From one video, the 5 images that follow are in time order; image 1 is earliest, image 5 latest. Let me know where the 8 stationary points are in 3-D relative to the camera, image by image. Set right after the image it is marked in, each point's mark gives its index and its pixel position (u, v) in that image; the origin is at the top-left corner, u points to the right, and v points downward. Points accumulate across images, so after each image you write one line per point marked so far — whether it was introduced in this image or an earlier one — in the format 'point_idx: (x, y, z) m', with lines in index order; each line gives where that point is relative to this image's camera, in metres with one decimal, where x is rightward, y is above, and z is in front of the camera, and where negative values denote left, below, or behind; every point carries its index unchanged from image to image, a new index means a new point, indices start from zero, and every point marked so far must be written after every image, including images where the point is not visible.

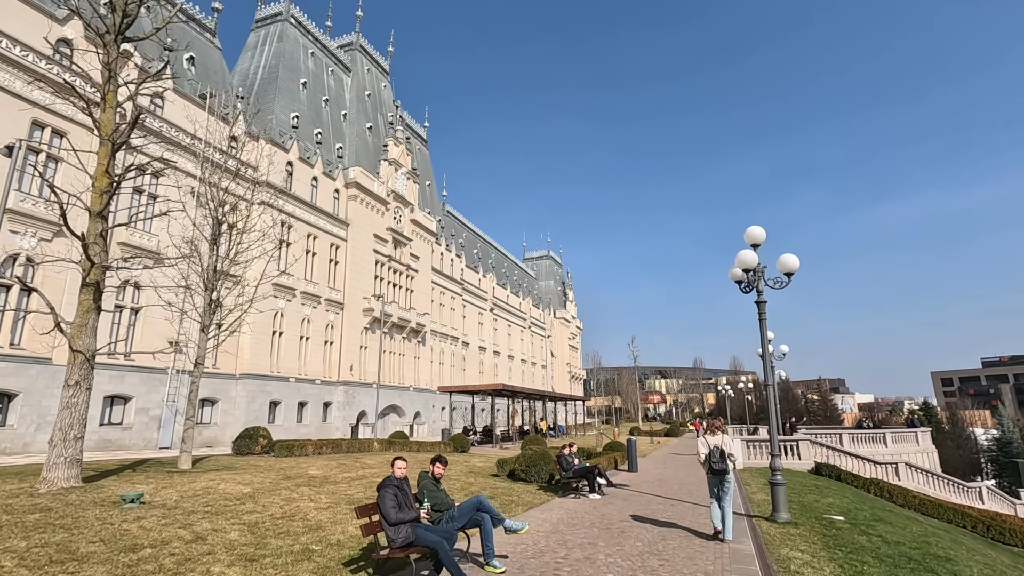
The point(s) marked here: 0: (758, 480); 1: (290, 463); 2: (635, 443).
0: (+7.5, -5.9, +15.9) m
1: (-5.8, -4.5, +13.5) m
2: (+3.9, -4.9, +16.9) m
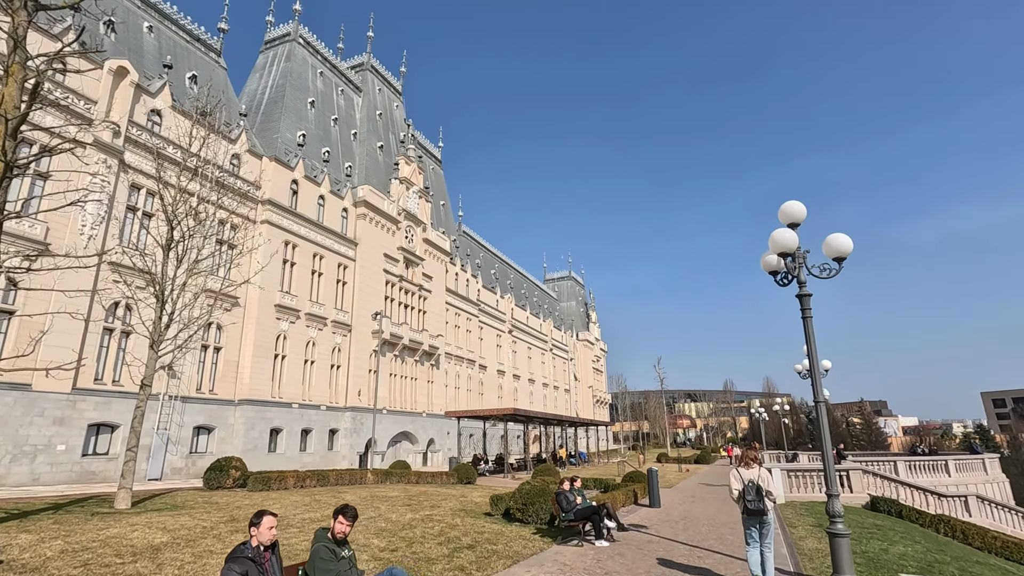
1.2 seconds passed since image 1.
0: (+7.6, -6.0, +13.5) m
1: (-5.8, -4.7, +11.8) m
2: (+4.0, -5.2, +14.7) m
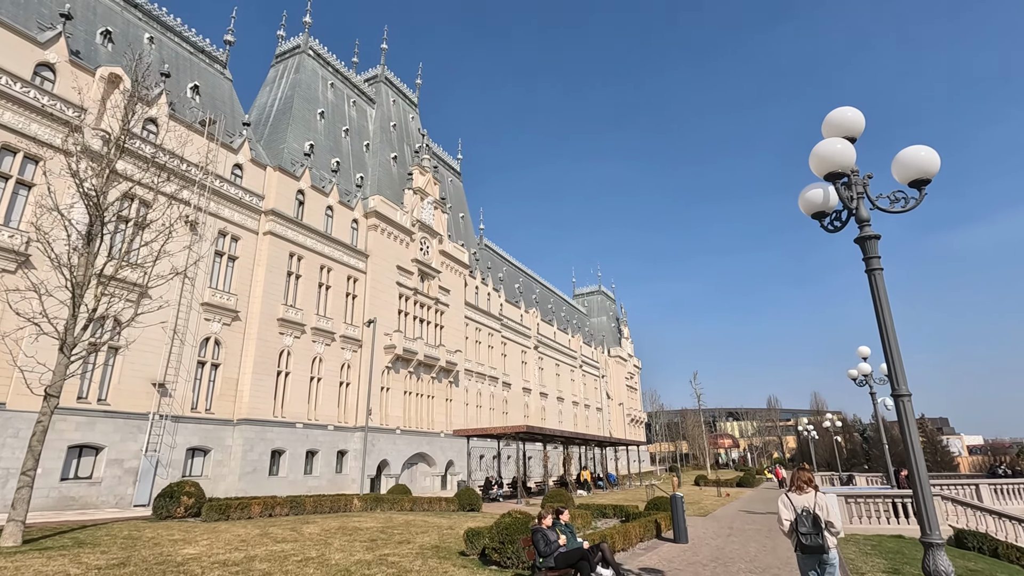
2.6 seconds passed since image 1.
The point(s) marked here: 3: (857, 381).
0: (+7.4, -5.6, +10.7) m
1: (-6.1, -4.6, +9.9) m
2: (+3.9, -4.9, +12.2) m
3: (+12.4, -3.2, +18.8) m
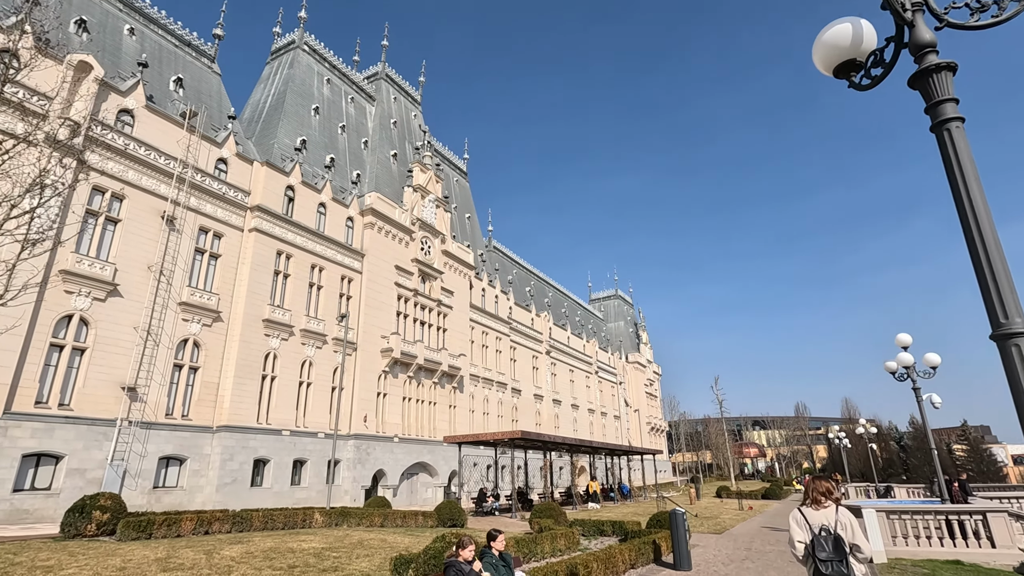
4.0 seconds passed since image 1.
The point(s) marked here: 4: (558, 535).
0: (+6.7, -5.0, +8.4) m
1: (-6.8, -4.2, +8.1) m
2: (+3.3, -4.4, +10.0) m
3: (+12.0, -2.7, +16.3) m
4: (+1.1, -5.6, +11.8) m
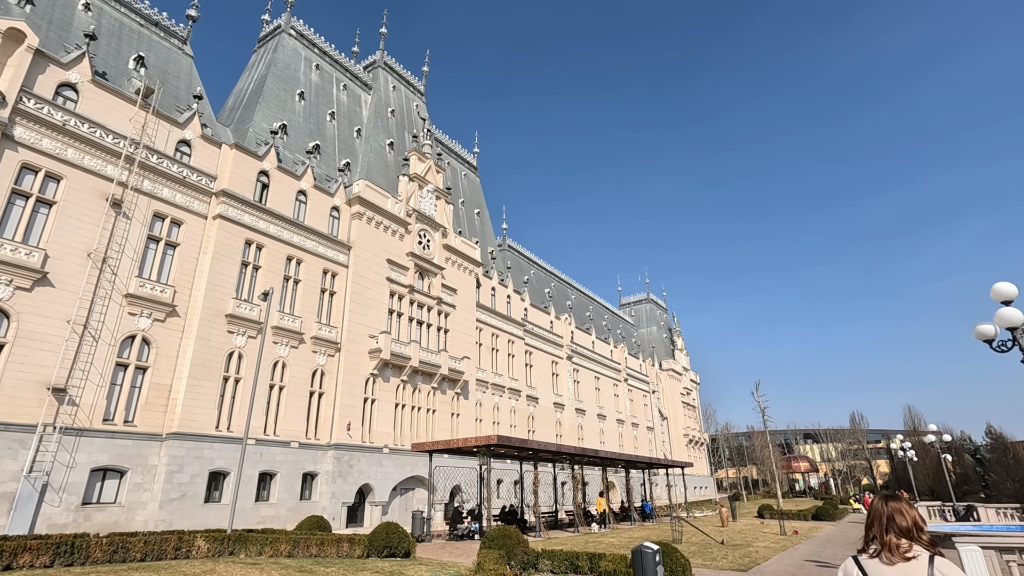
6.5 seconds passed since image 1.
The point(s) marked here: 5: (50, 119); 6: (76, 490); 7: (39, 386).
0: (+5.1, -3.7, +4.4) m
1: (-8.5, -3.2, +5.1) m
2: (+1.7, -3.2, +6.2) m
3: (+10.9, -1.5, +11.9) m
4: (-0.3, -4.5, +8.1) m
5: (-17.5, +6.4, +19.8) m
6: (-15.1, -7.0, +18.1) m
7: (-16.3, -3.4, +18.0) m
